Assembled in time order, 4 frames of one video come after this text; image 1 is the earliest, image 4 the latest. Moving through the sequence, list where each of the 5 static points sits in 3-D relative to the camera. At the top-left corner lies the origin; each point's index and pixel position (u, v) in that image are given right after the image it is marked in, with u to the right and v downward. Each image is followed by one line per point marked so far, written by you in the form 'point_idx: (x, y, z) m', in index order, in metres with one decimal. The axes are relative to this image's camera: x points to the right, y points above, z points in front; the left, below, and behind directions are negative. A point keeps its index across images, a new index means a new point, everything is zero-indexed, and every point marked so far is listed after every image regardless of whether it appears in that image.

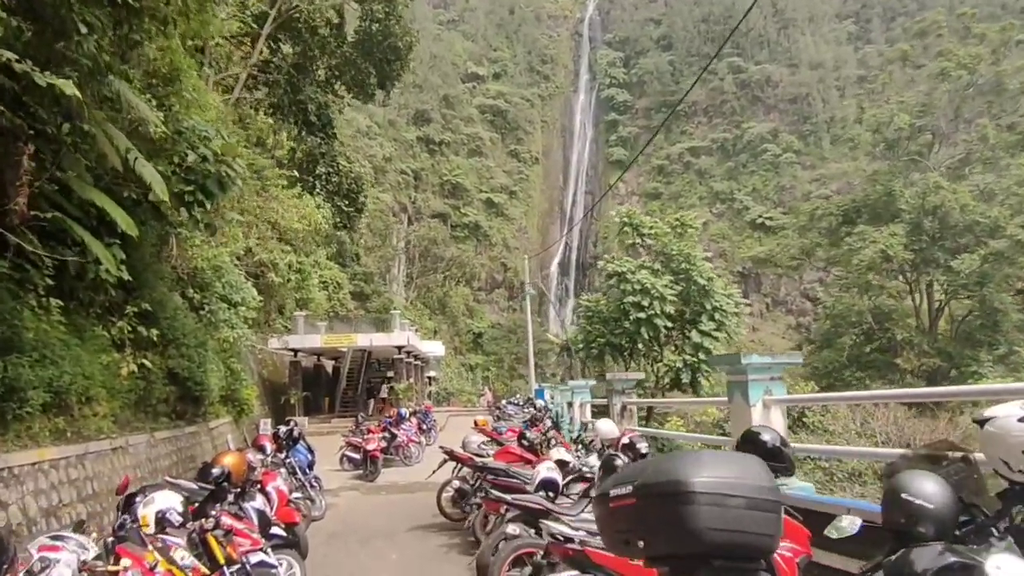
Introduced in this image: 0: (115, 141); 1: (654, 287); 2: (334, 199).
0: (-3.1, +1.2, +5.6) m
1: (+3.1, 0.0, +14.7) m
2: (-3.6, +2.0, +14.0) m
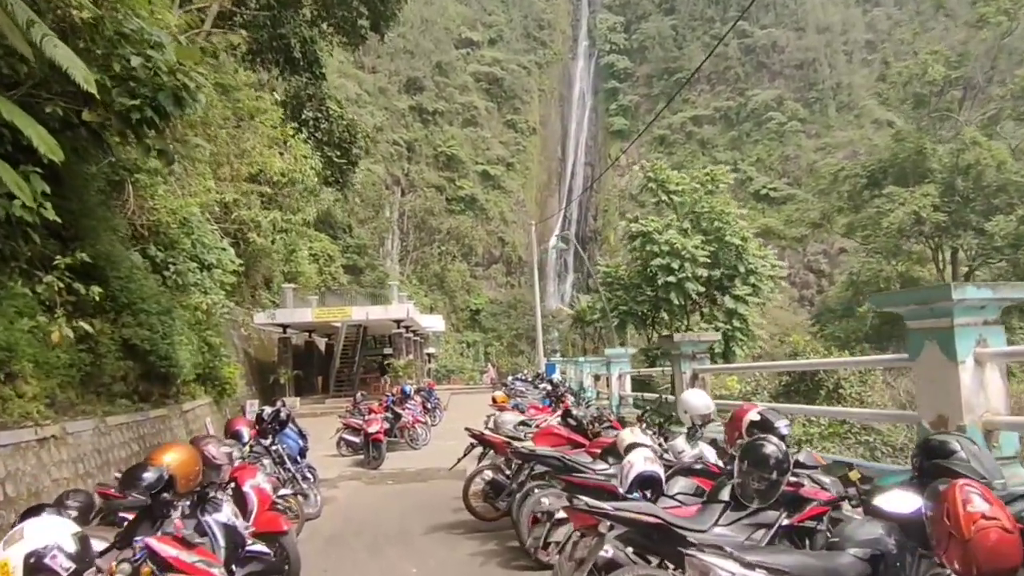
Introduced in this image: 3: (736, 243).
0: (-2.9, +1.5, +4.1) m
1: (+3.3, +0.8, +13.3) m
2: (-3.4, +2.6, +12.5) m
3: (+4.2, +0.9, +13.2) m
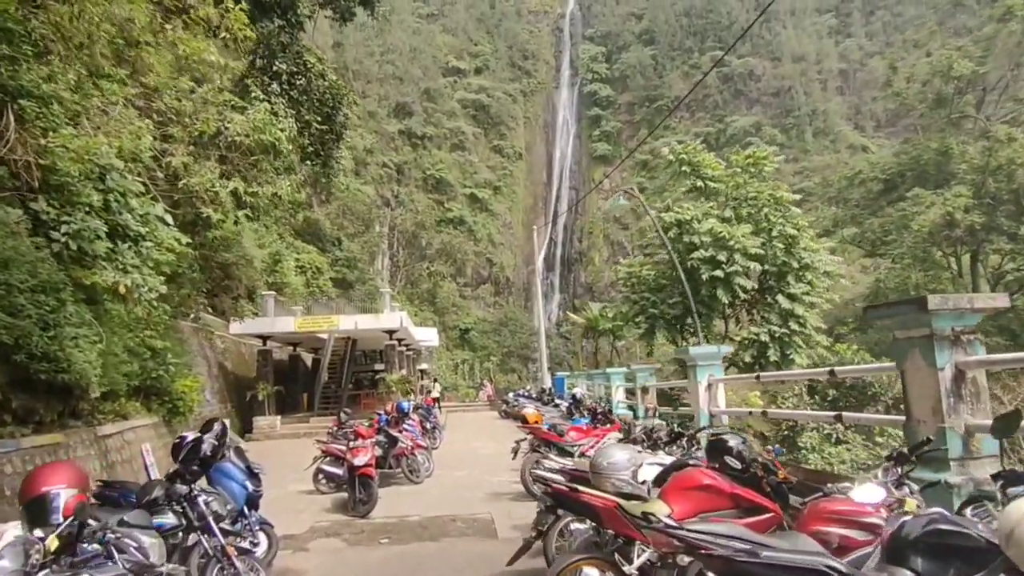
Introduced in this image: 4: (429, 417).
0: (-2.5, +1.8, +1.9) m
1: (+3.5, +0.8, +11.2) m
2: (-3.1, +2.6, +10.3) m
3: (+4.5, +0.9, +11.2) m
4: (-1.4, -2.2, +11.9) m
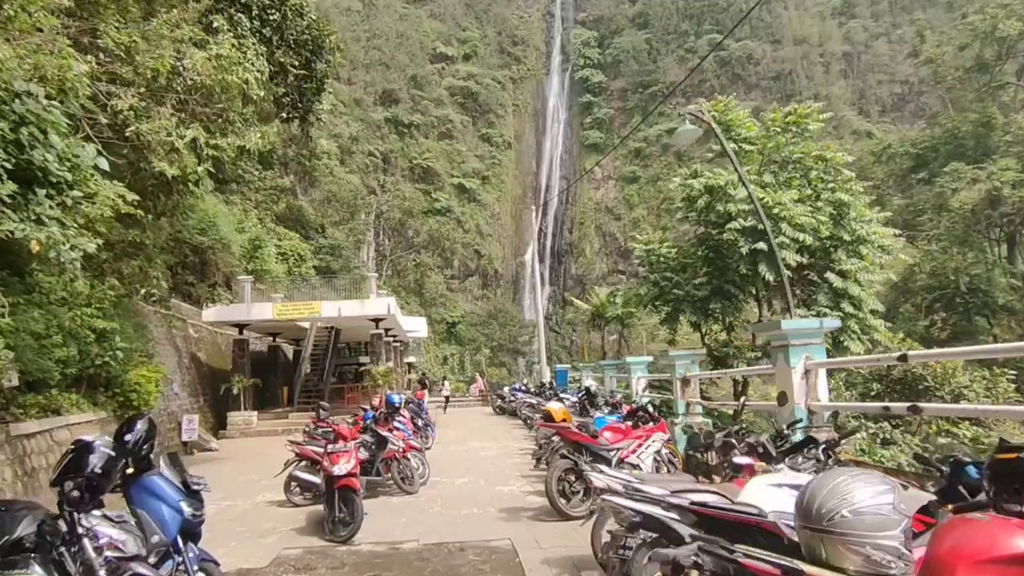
0: (-2.2, +2.1, +0.6) m
1: (+3.6, +1.1, +10.0) m
2: (-3.0, +3.0, +8.9) m
3: (+4.6, +1.2, +9.9) m
4: (-1.3, -1.9, +10.6) m
